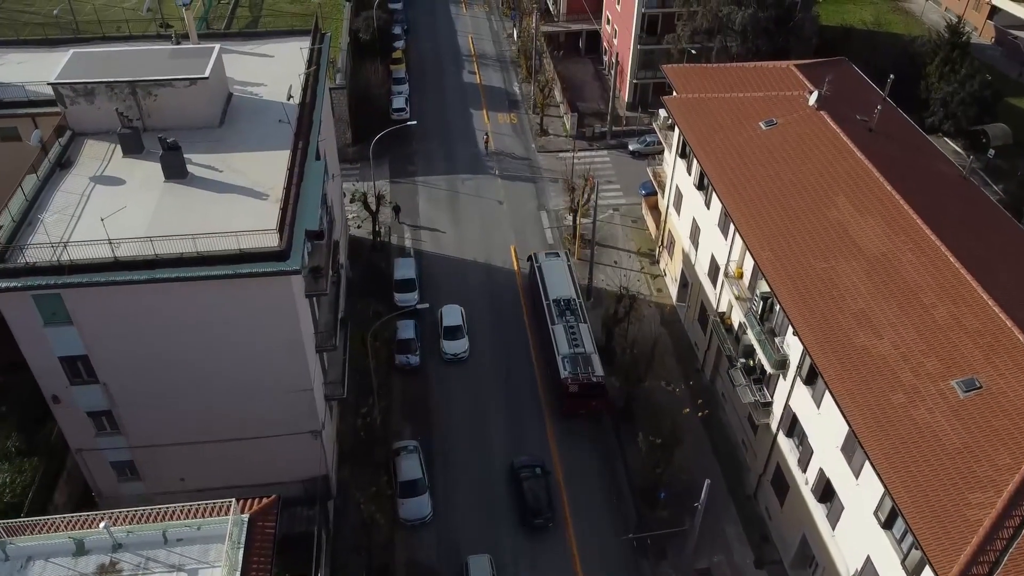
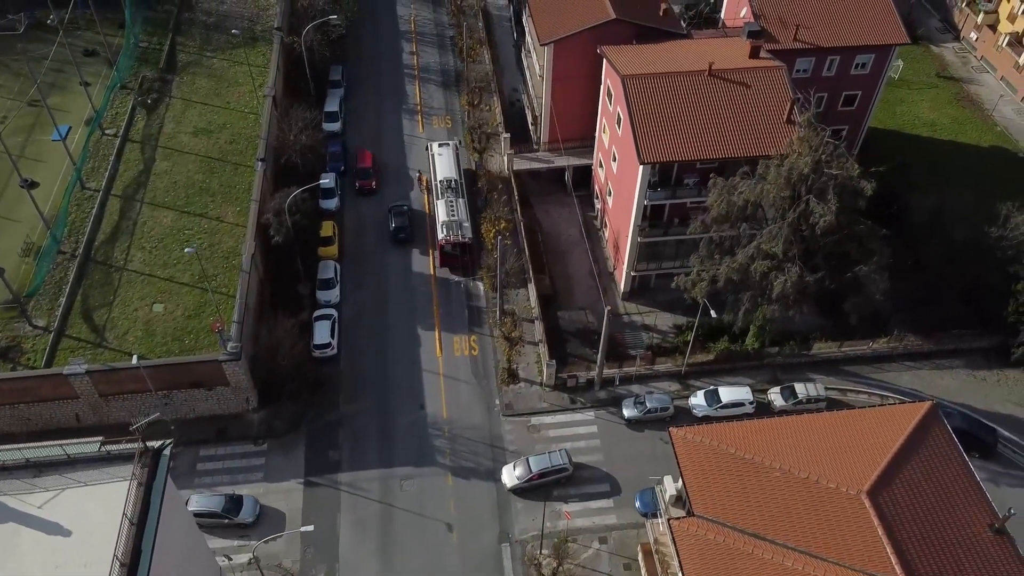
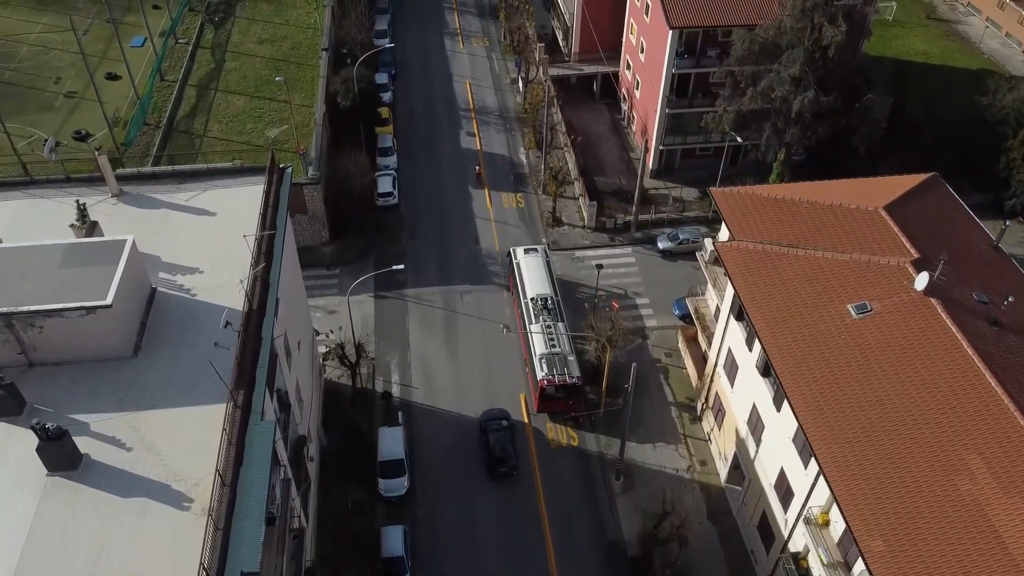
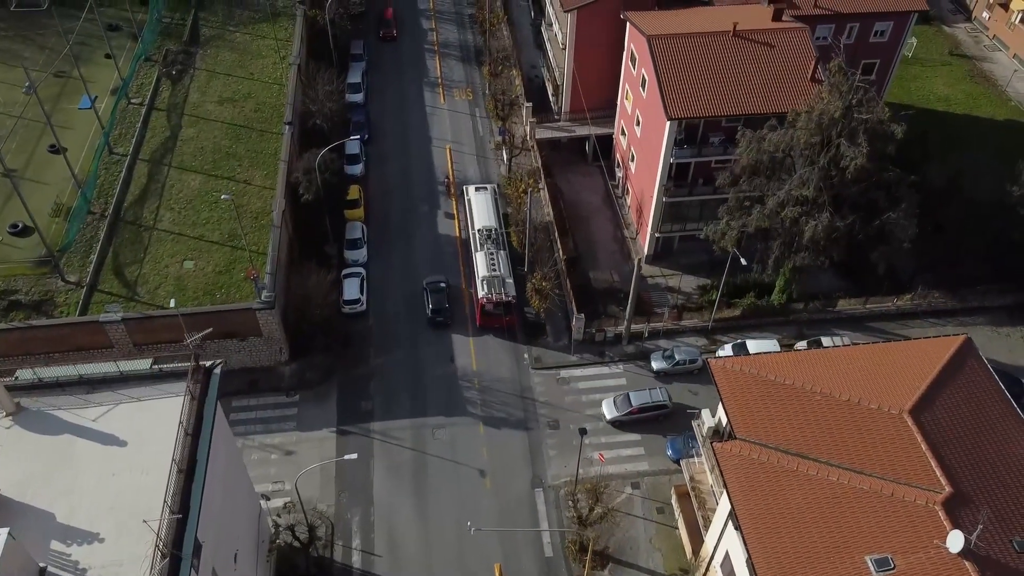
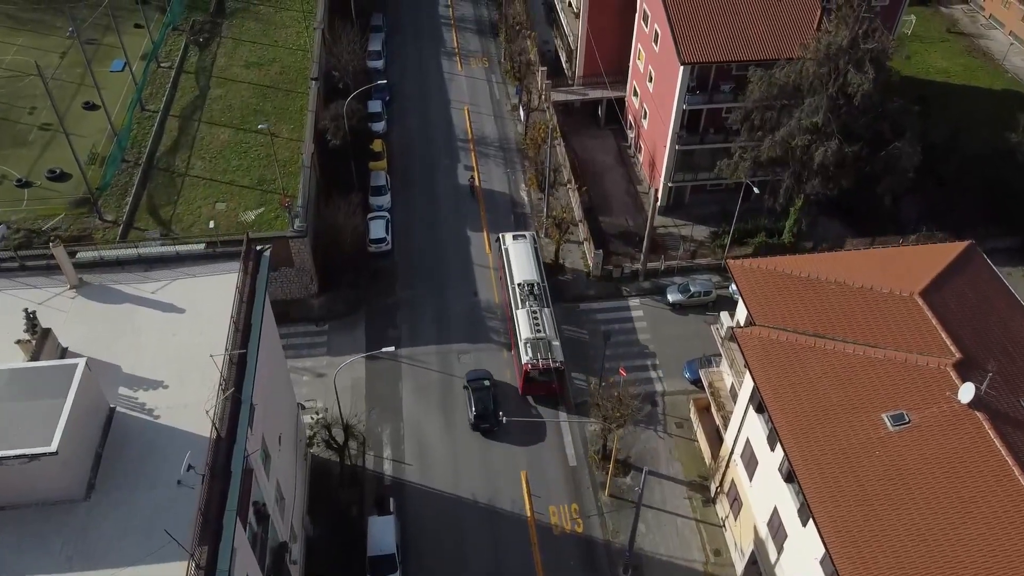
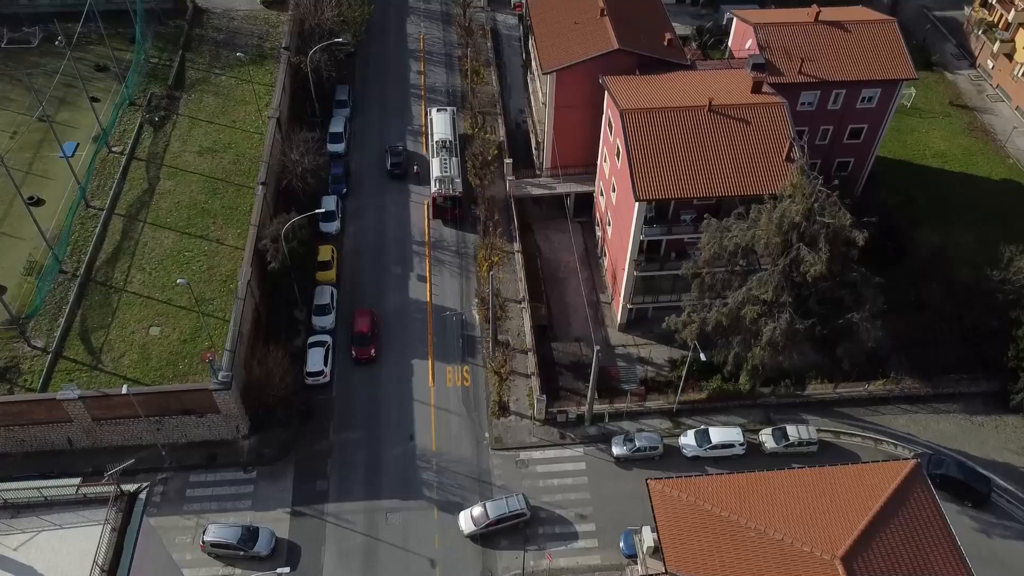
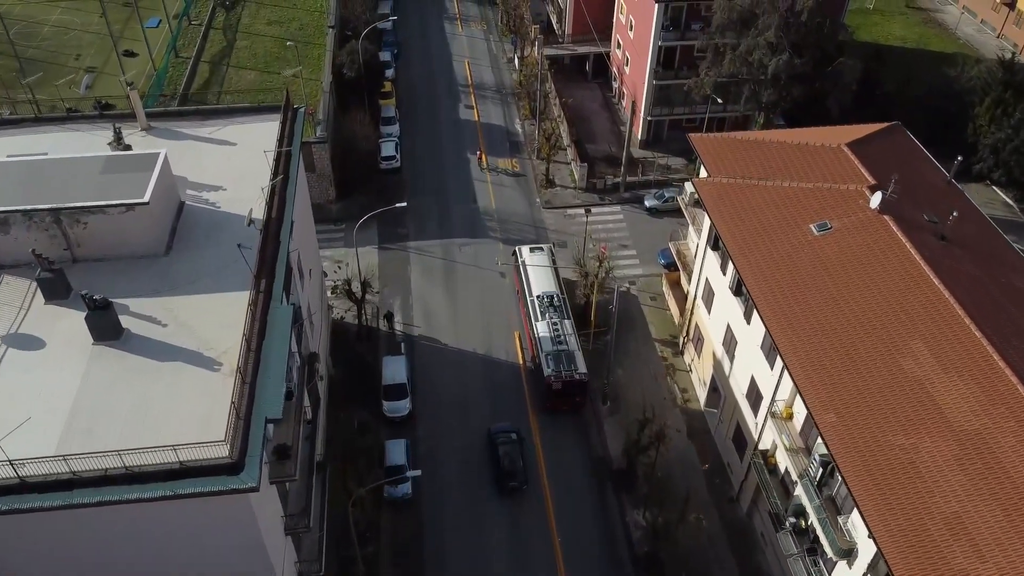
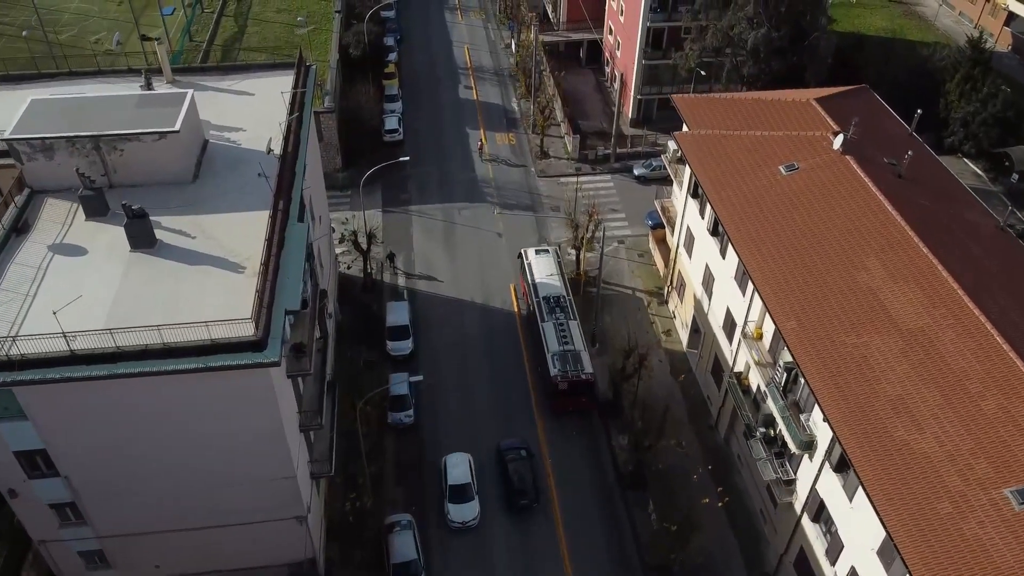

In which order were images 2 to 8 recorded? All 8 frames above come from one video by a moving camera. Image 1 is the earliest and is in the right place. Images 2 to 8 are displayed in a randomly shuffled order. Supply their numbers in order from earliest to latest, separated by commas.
8, 7, 3, 5, 4, 2, 6
